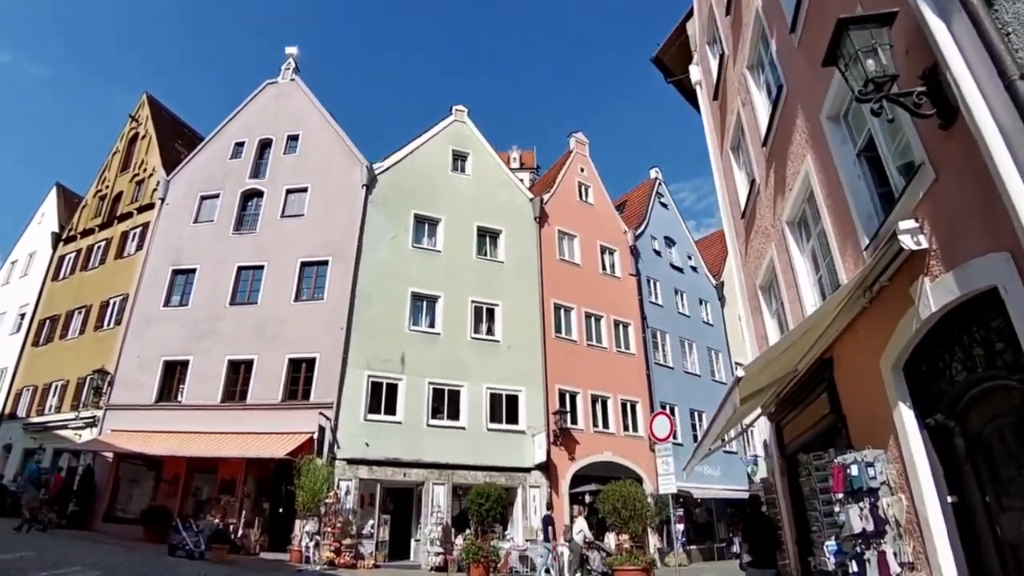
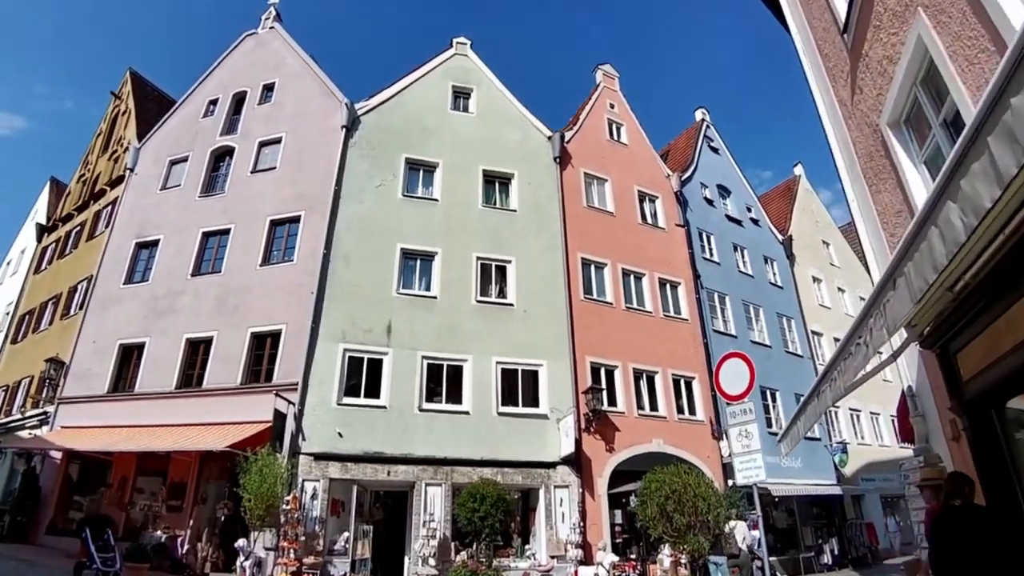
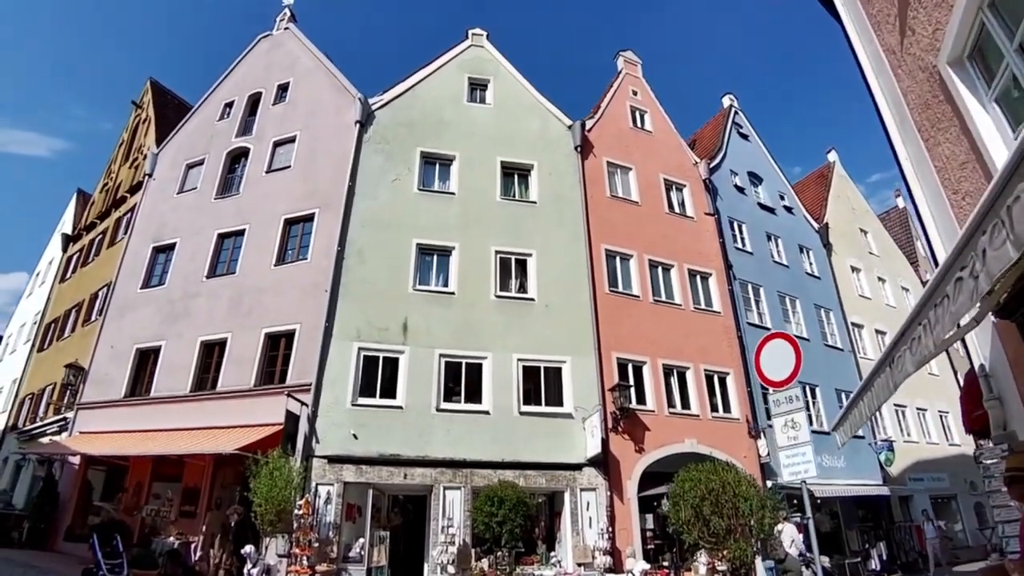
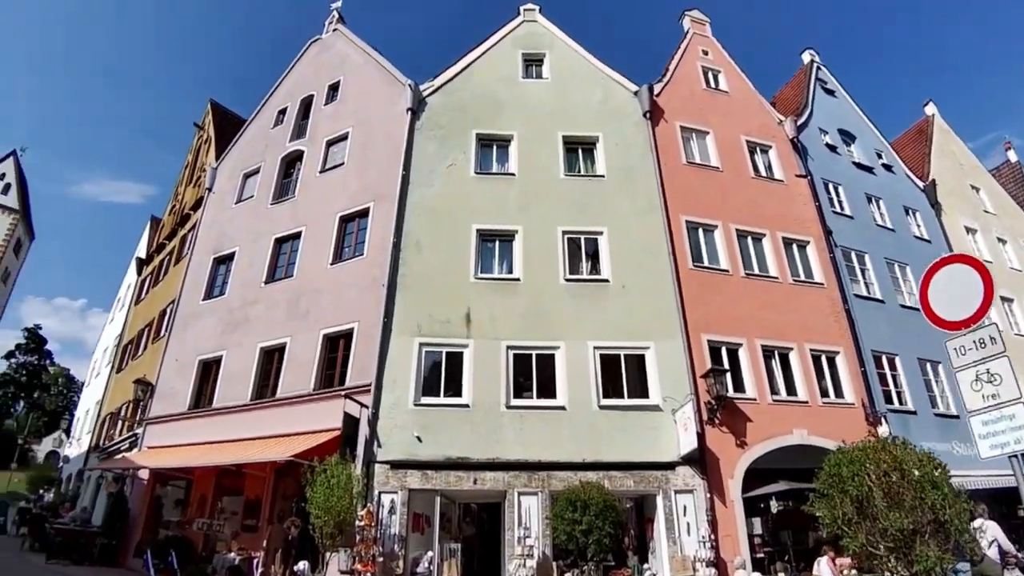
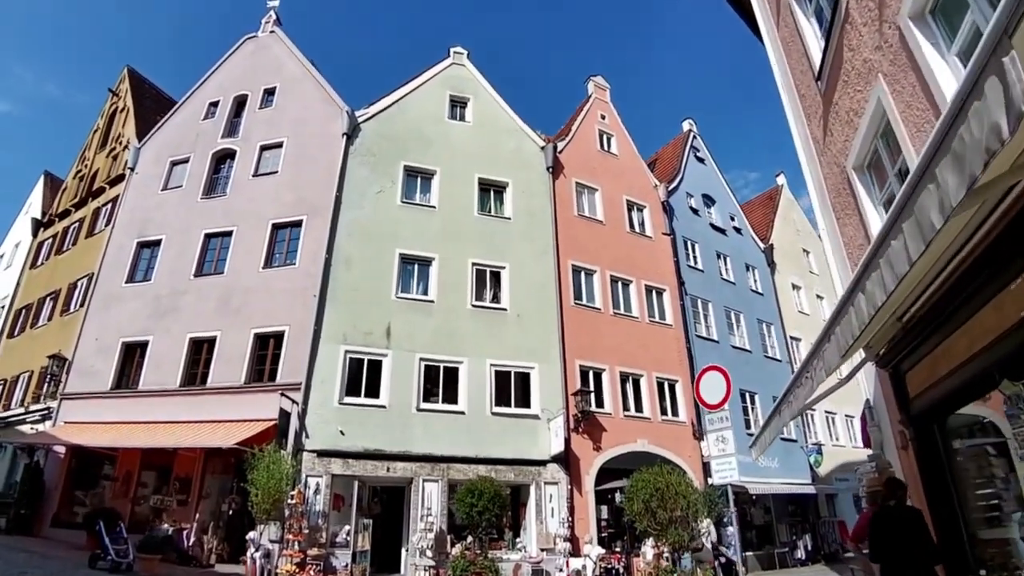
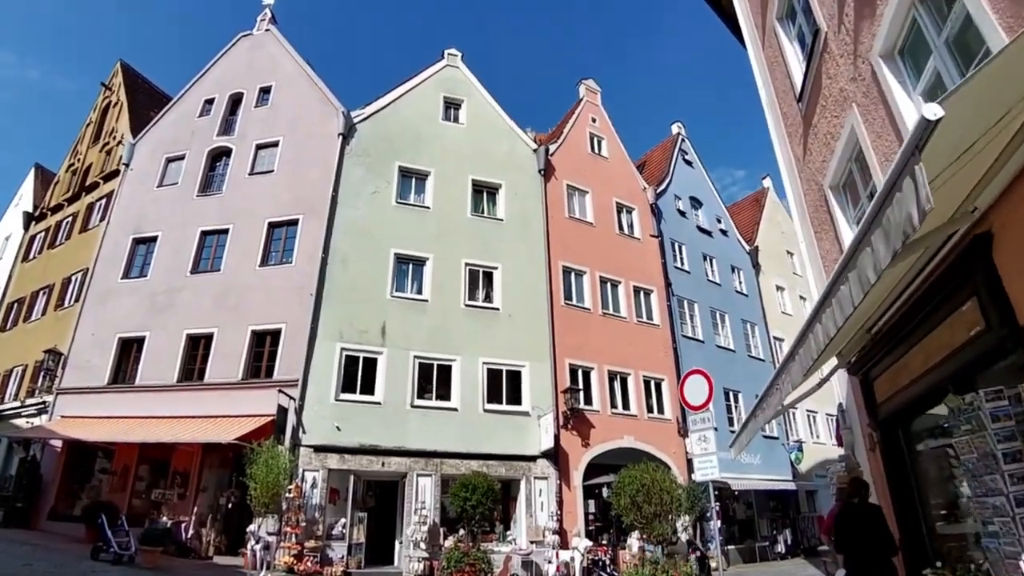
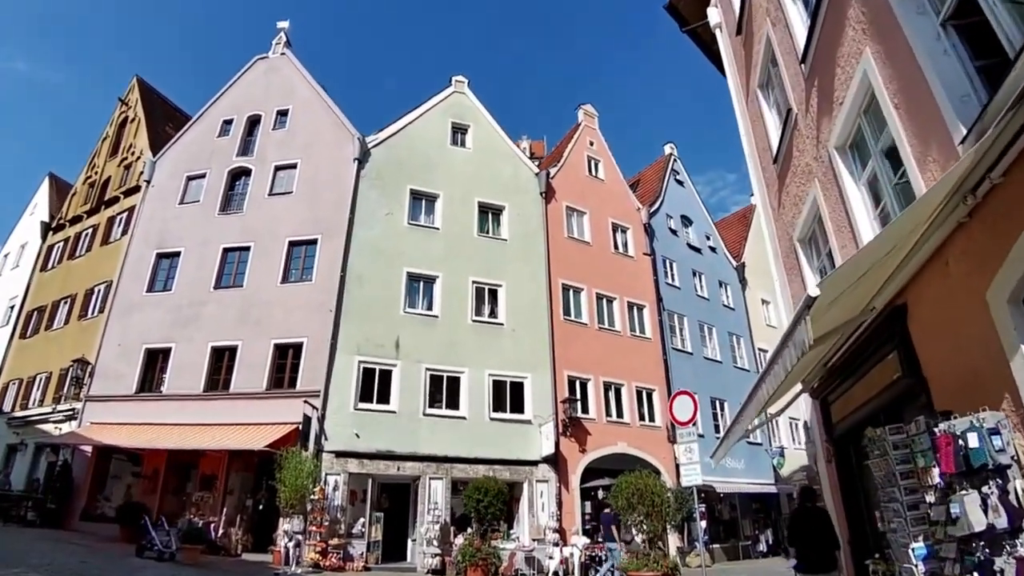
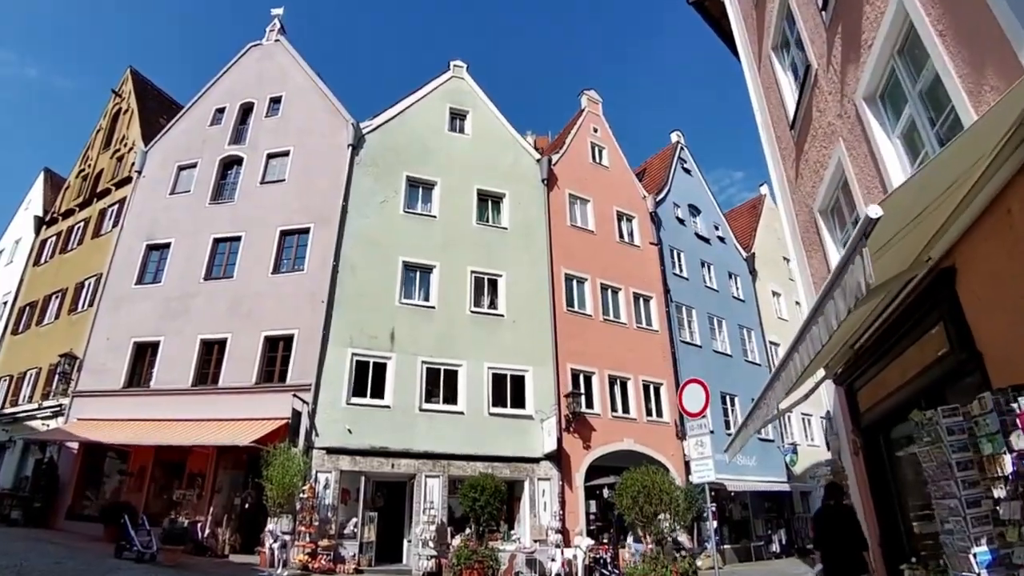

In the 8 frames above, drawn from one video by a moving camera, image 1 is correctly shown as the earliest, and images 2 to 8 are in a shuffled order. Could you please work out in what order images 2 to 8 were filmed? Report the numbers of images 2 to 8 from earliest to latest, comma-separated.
7, 8, 6, 5, 2, 3, 4
